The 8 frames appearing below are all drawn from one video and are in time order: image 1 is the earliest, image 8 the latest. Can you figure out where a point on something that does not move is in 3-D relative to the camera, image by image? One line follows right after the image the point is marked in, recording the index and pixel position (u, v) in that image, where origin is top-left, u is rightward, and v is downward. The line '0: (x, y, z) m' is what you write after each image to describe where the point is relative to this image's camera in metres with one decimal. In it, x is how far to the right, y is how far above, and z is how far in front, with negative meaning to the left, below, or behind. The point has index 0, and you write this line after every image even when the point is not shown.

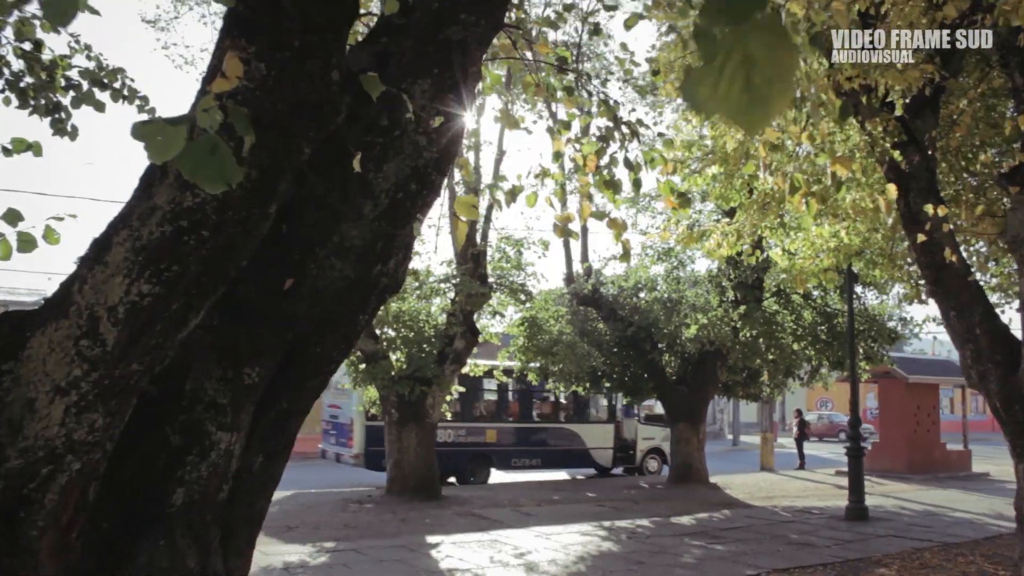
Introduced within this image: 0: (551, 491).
0: (+0.7, -3.6, +18.5) m
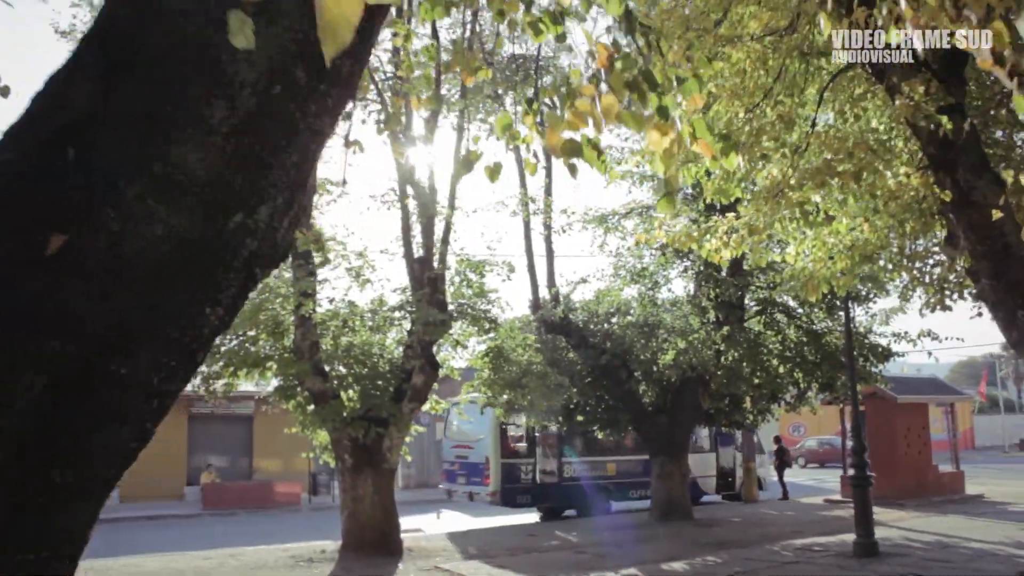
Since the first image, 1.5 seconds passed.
0: (+0.2, -4.0, +16.9) m
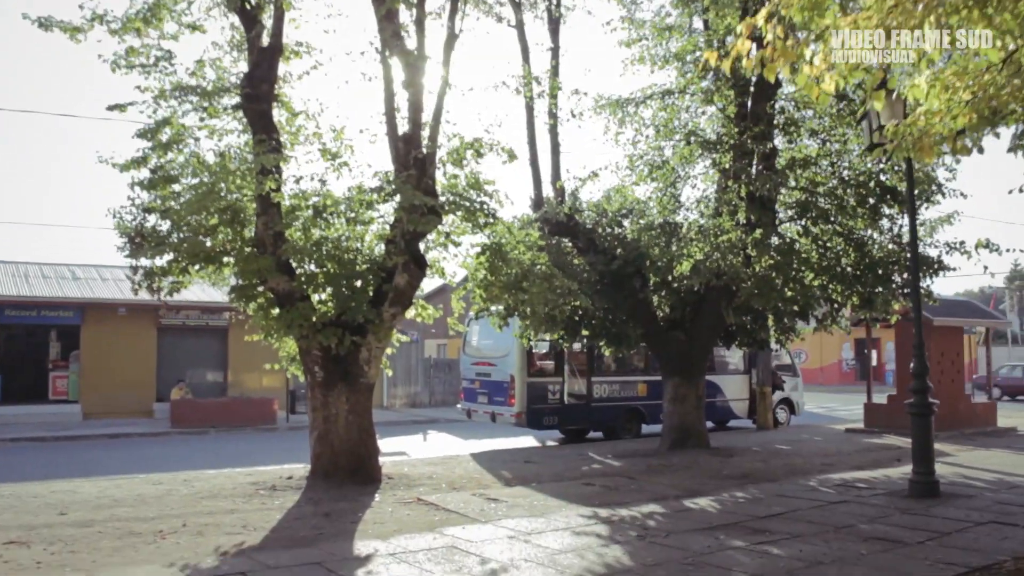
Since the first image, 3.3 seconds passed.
0: (+0.1, -2.5, +15.0) m
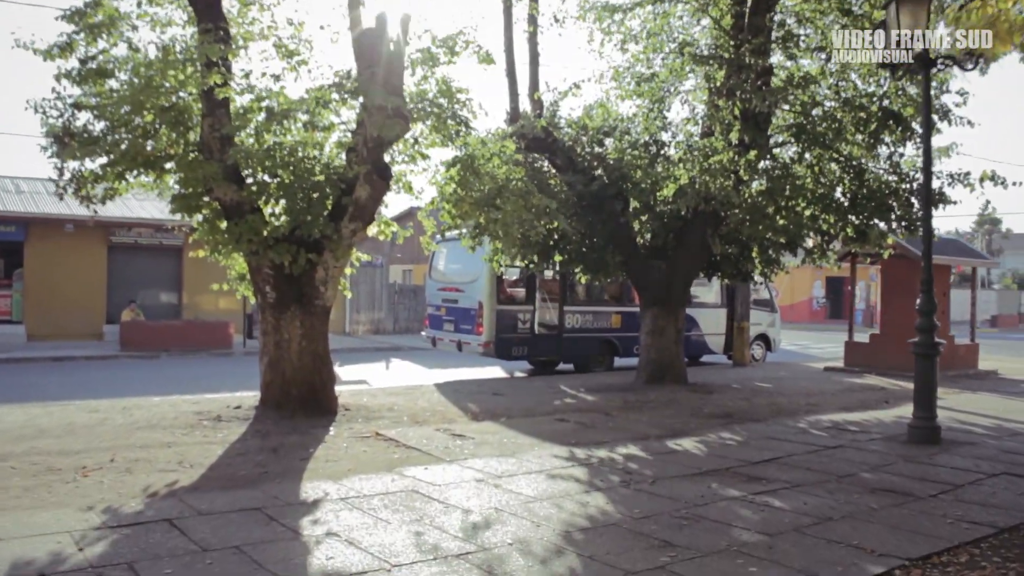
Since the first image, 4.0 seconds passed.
0: (-0.3, -1.5, +14.1) m
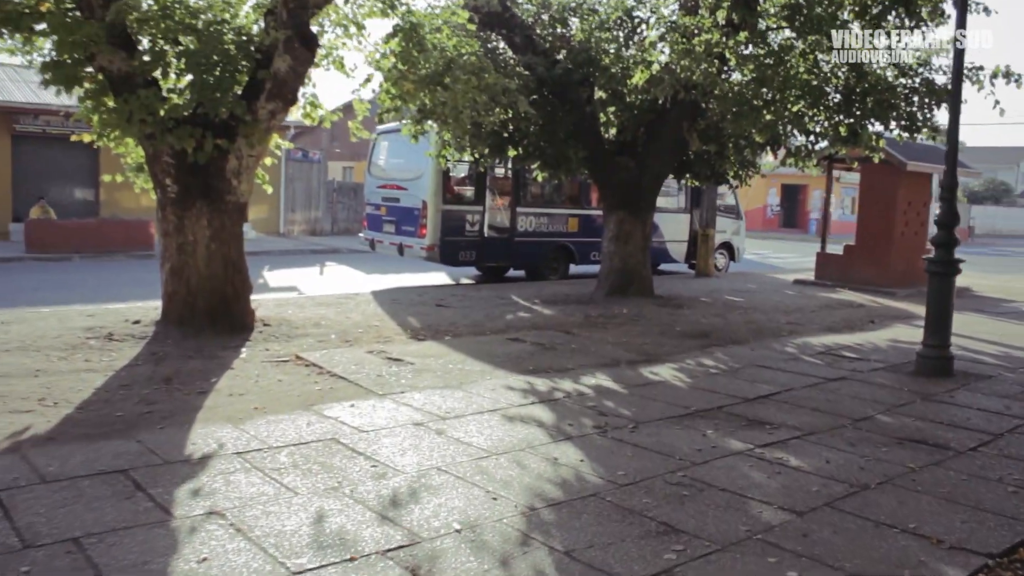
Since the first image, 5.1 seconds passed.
0: (-1.0, -0.3, +12.4) m
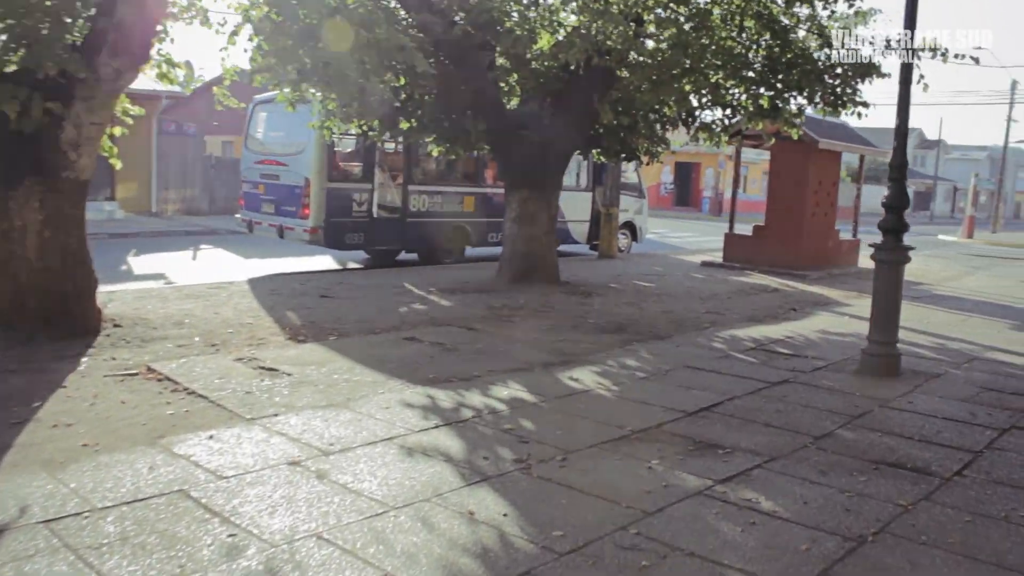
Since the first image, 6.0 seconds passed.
0: (-2.1, -0.2, +11.0) m
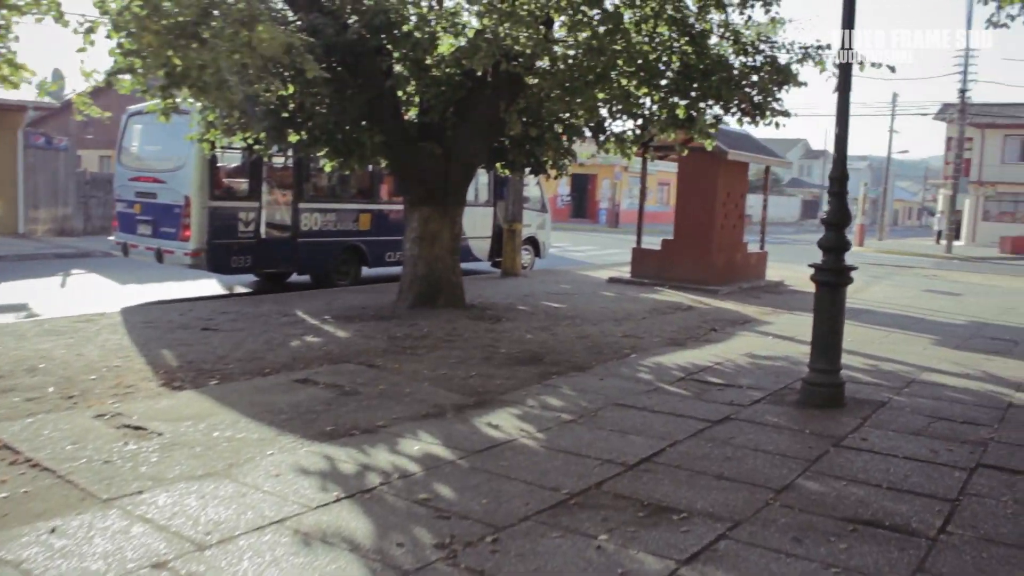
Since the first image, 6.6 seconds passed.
0: (-3.0, -0.5, +9.9) m
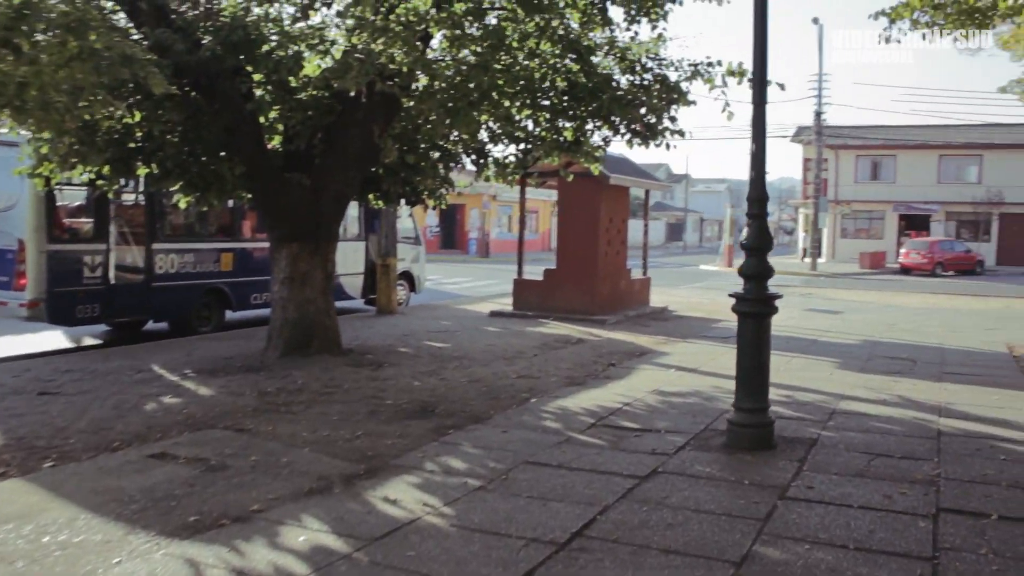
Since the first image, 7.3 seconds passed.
0: (-3.9, -1.0, +8.5) m
